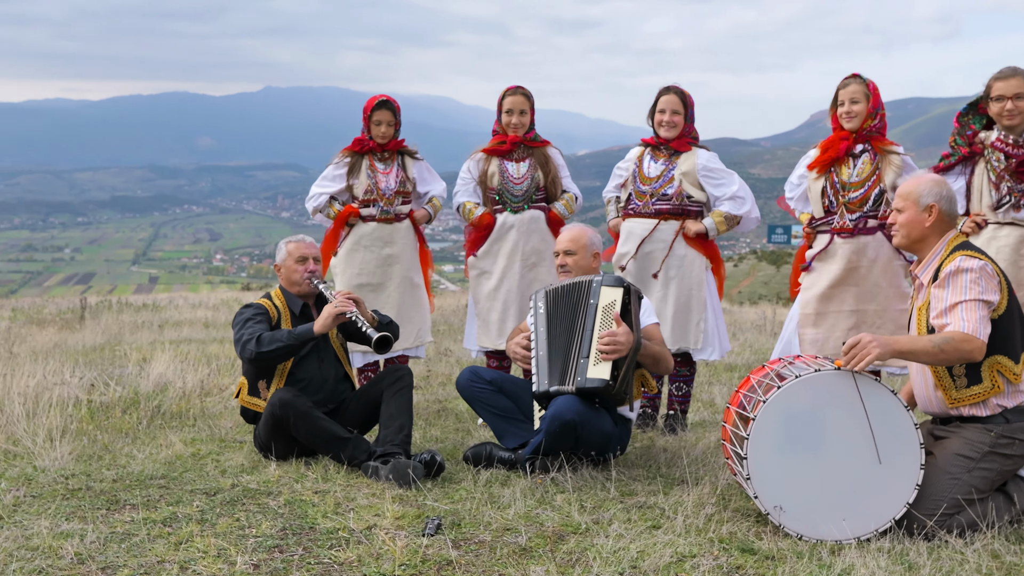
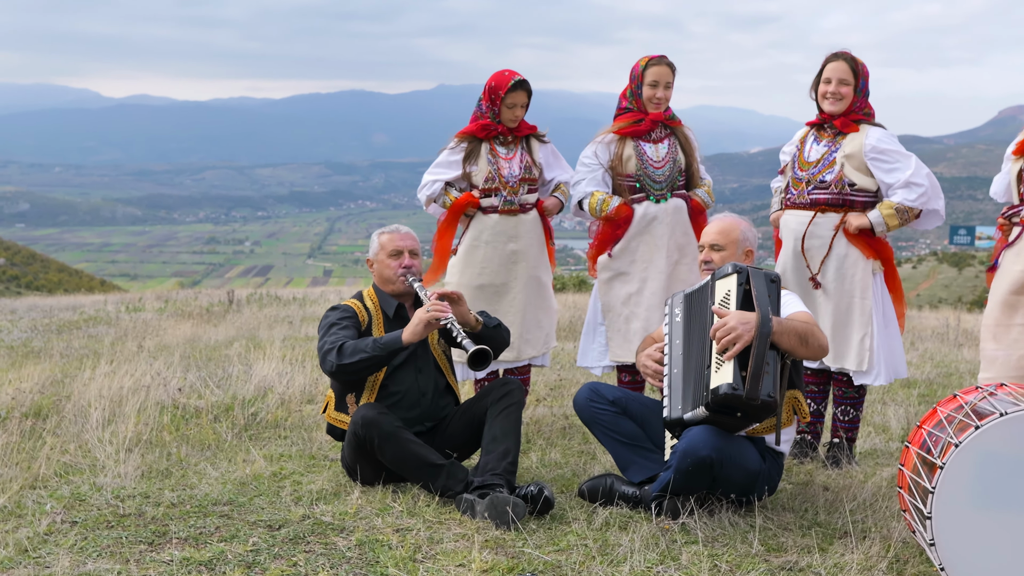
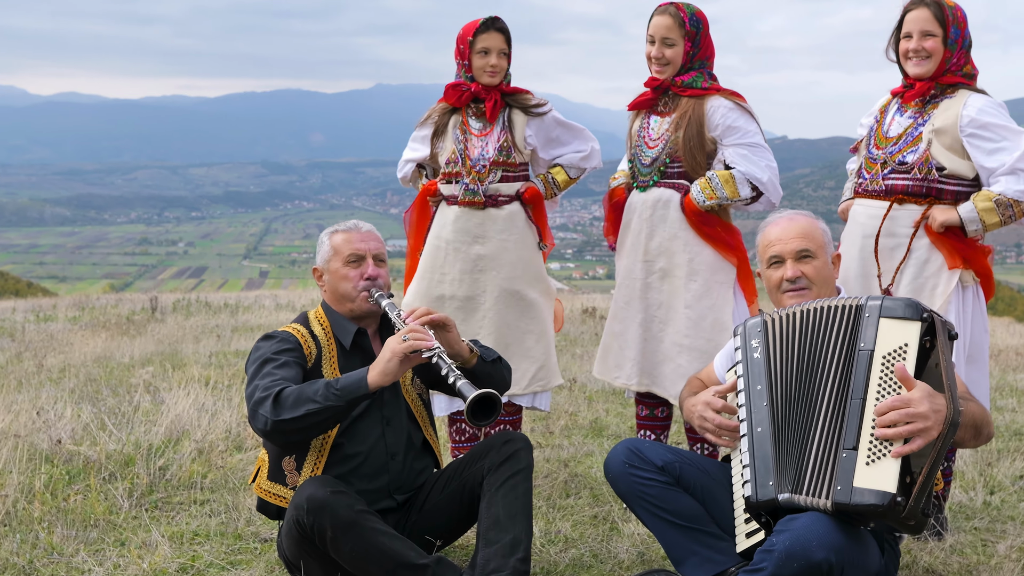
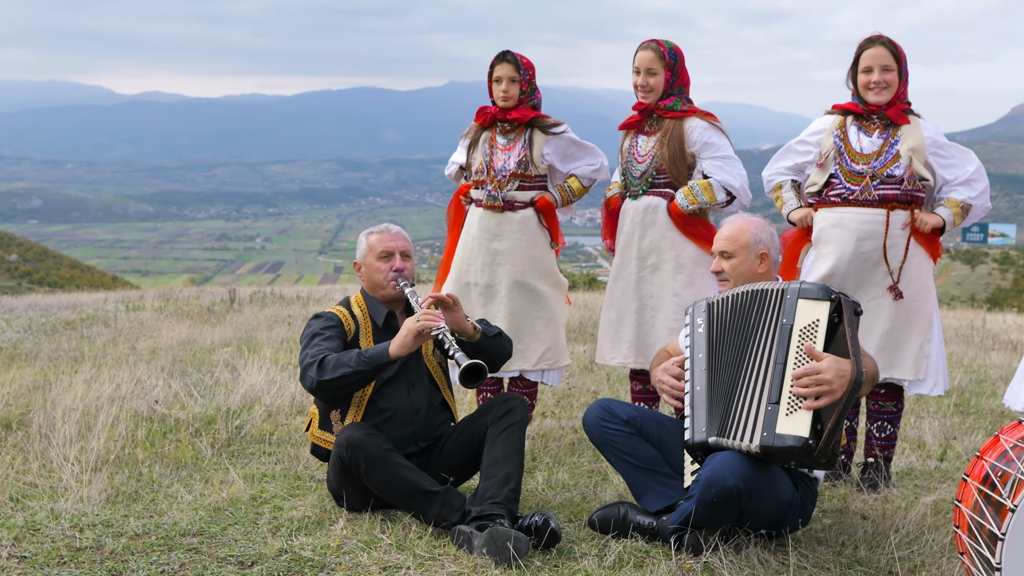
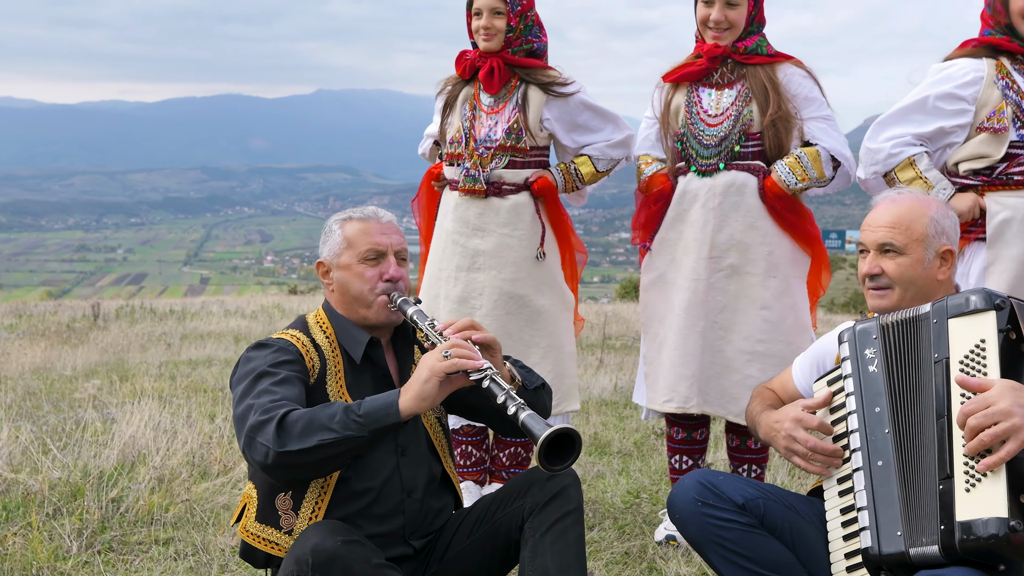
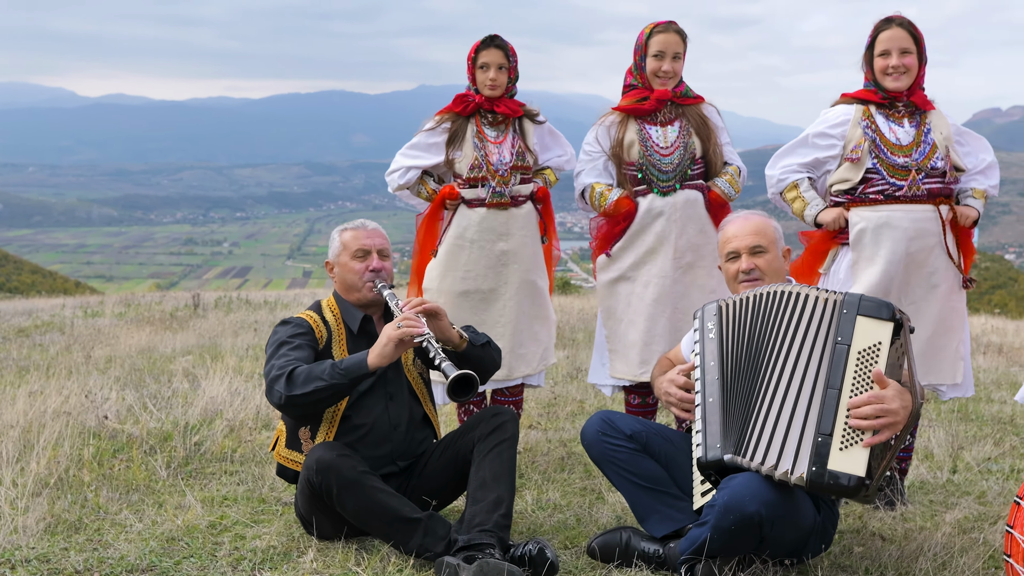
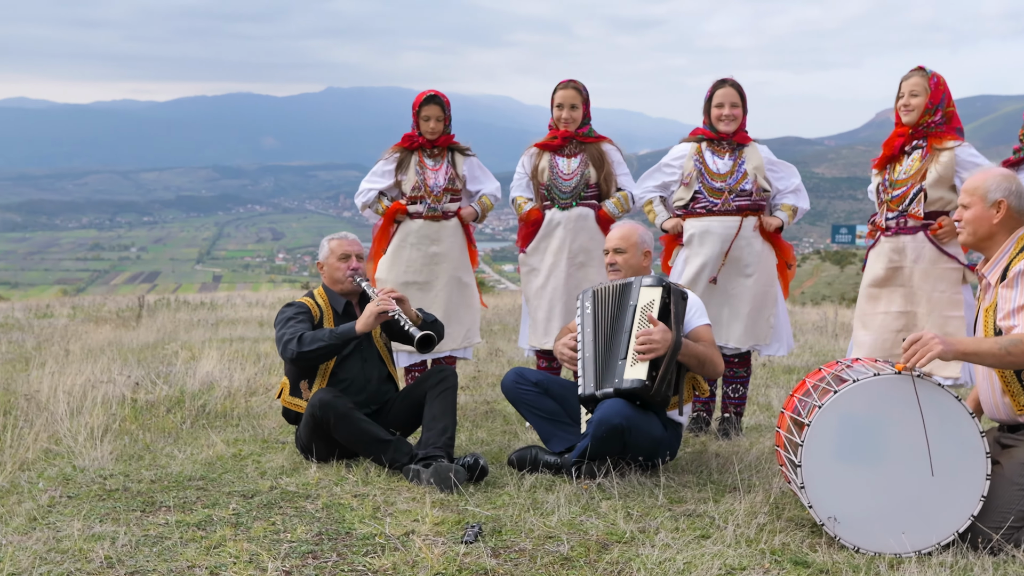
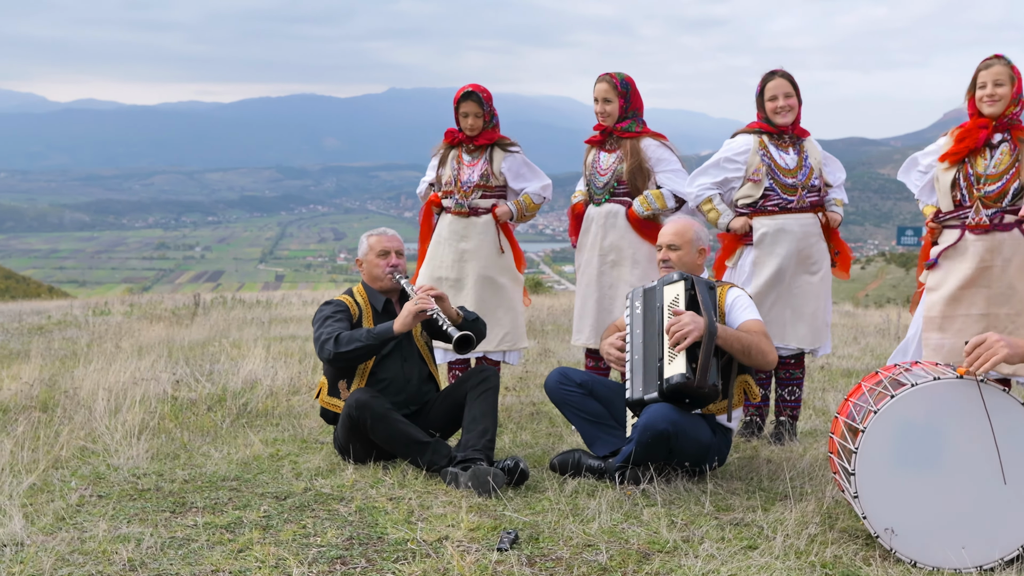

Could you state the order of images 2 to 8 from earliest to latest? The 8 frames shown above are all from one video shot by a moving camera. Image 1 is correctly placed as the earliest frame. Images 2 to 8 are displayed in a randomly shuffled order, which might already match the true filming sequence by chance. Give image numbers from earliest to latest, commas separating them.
7, 8, 2, 4, 6, 3, 5
